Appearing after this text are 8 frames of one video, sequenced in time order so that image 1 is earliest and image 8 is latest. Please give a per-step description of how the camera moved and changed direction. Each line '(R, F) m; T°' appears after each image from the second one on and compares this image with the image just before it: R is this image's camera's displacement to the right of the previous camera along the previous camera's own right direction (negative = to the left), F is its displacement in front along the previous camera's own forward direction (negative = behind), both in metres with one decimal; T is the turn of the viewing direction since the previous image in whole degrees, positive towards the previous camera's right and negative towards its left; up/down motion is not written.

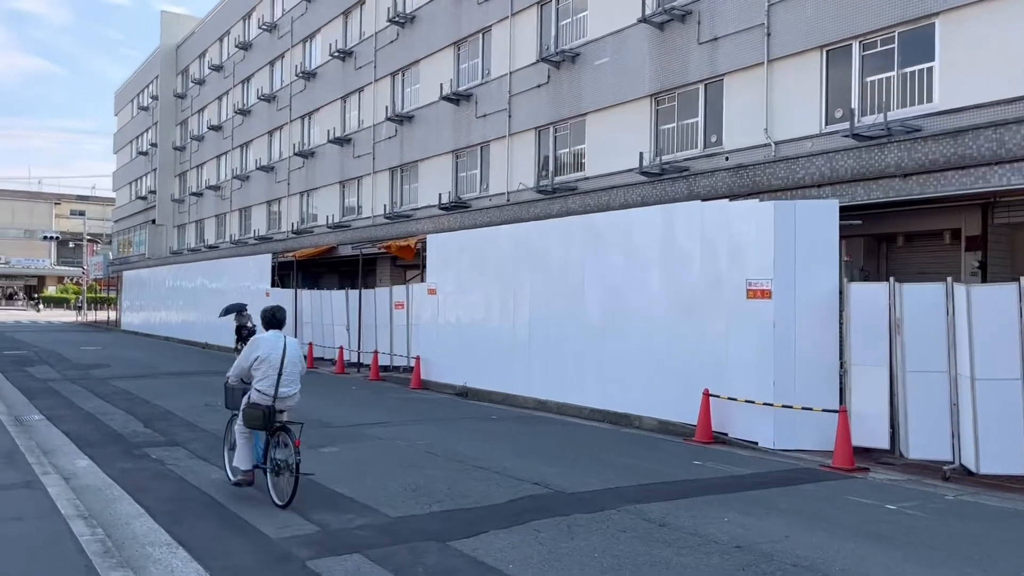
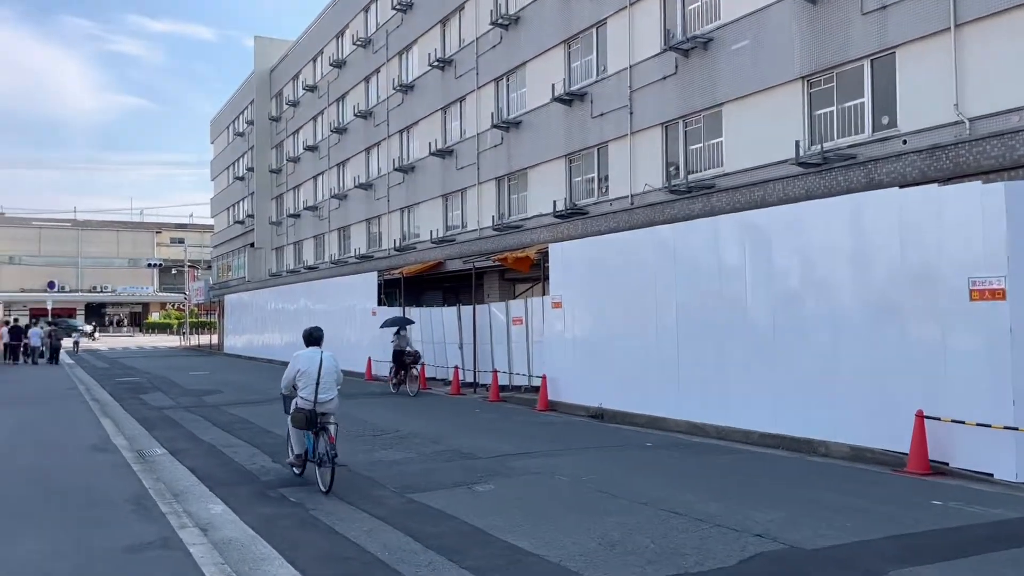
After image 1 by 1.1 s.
(-1.1, +1.4) m; -6°
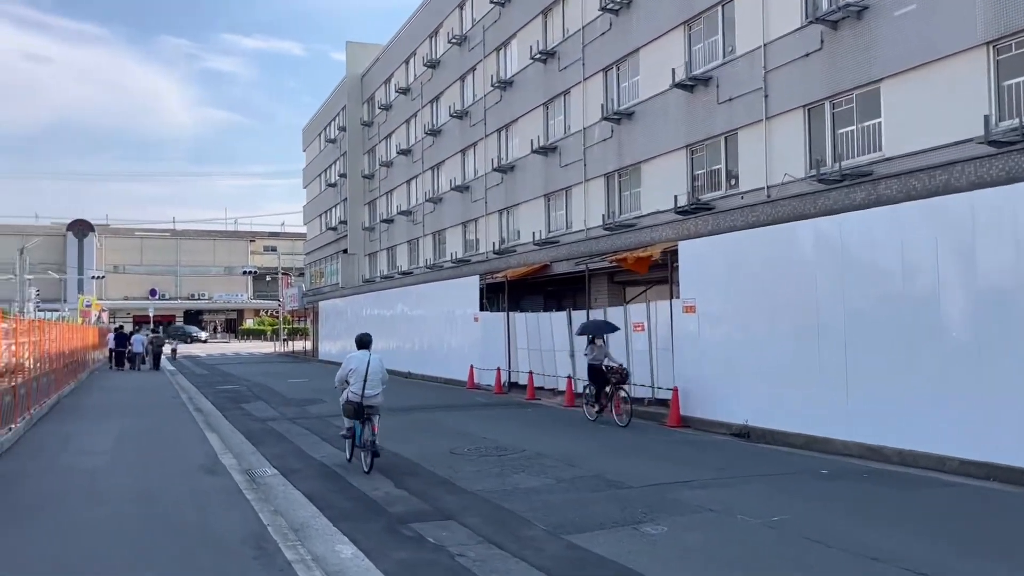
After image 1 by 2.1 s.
(-0.9, +1.5) m; -6°
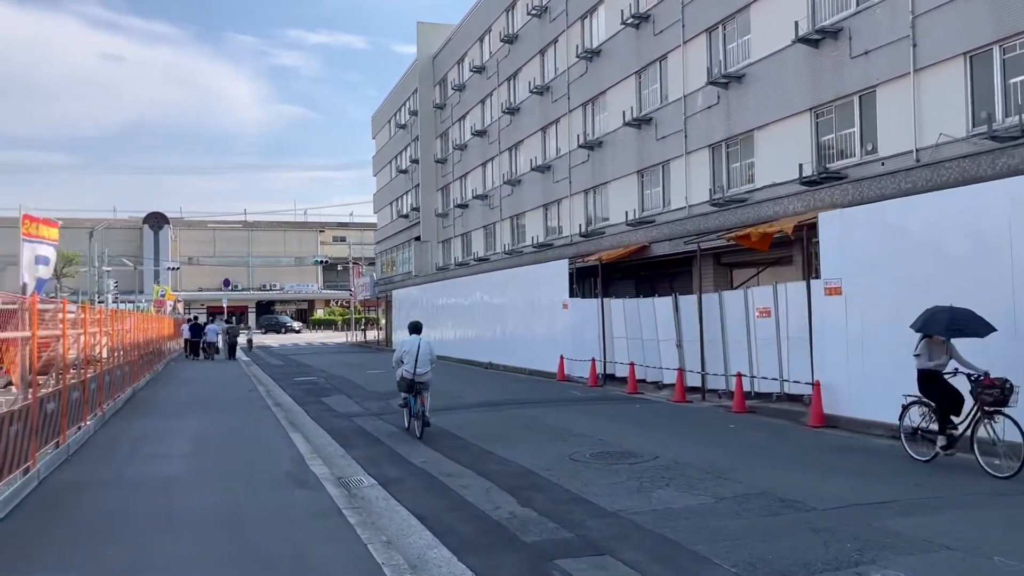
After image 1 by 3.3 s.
(-0.8, +1.8) m; -4°
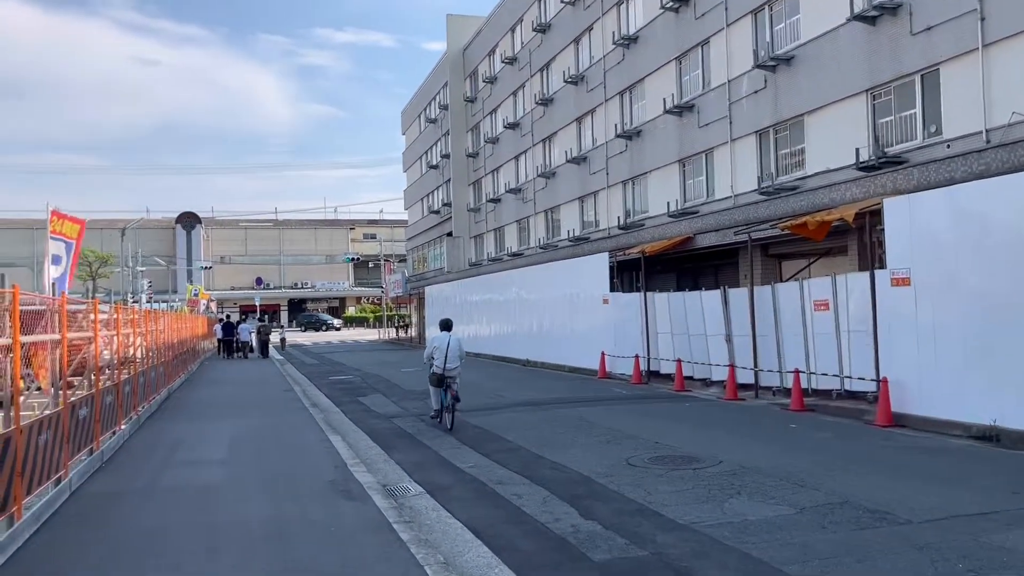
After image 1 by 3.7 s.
(-0.3, +0.6) m; -2°
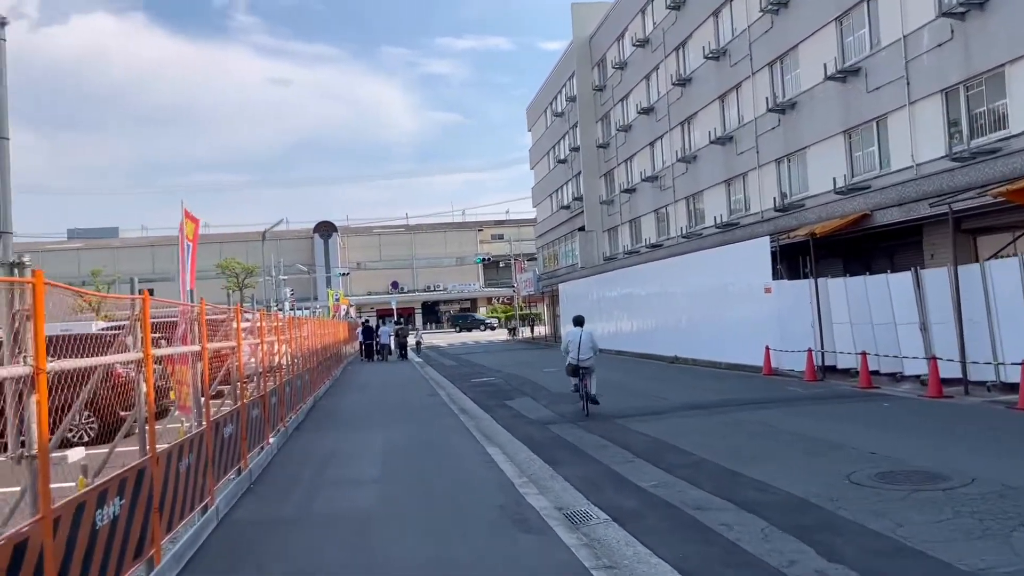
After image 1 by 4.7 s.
(-0.6, +1.4) m; -9°
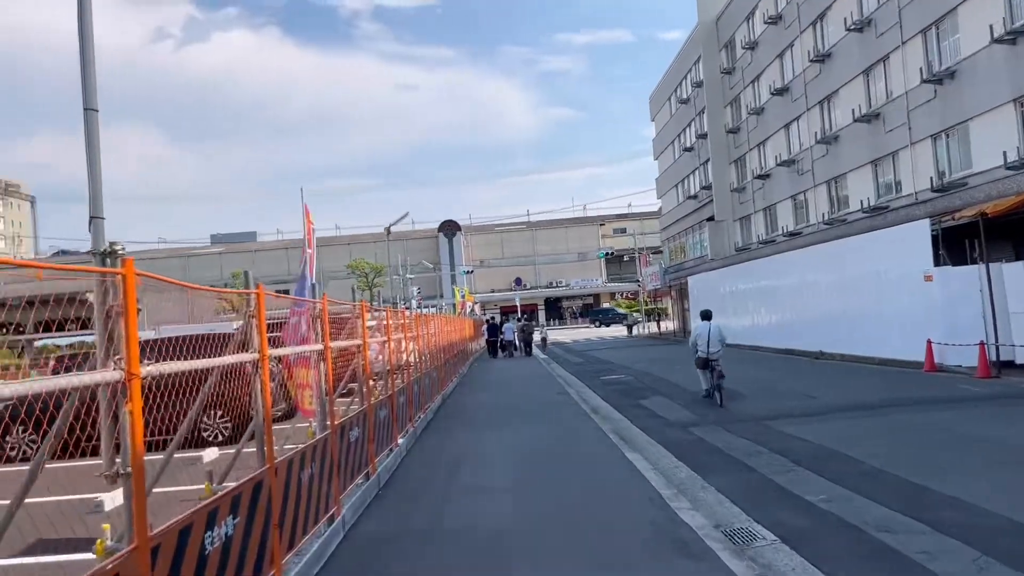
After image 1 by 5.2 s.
(-0.2, +0.8) m; -8°
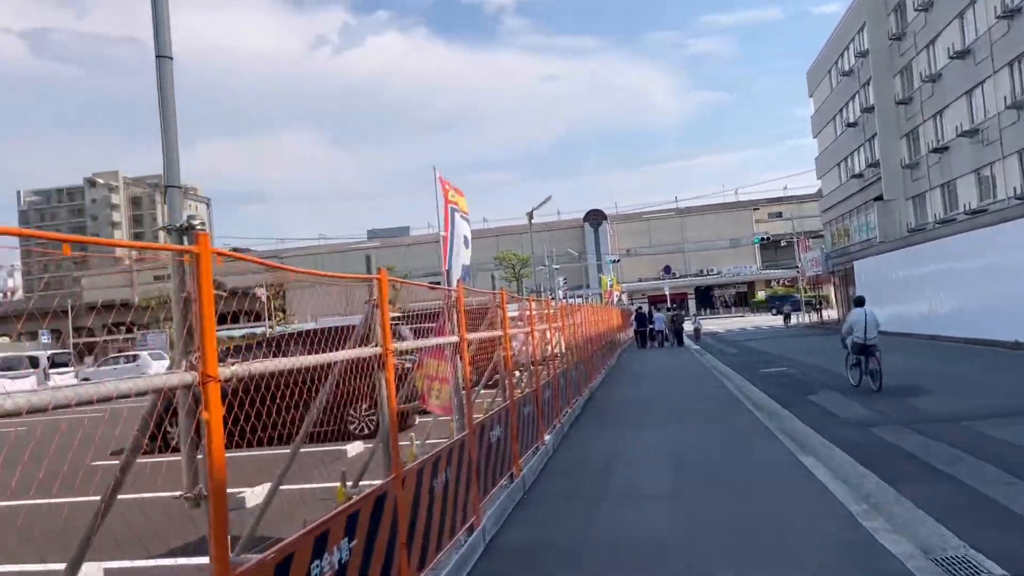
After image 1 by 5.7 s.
(-0.1, +0.8) m; -10°
